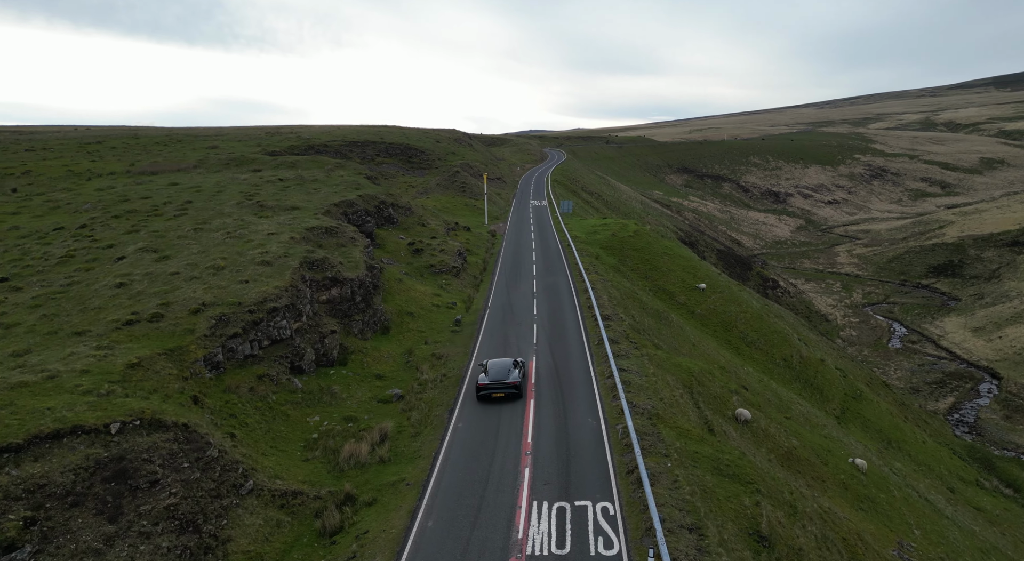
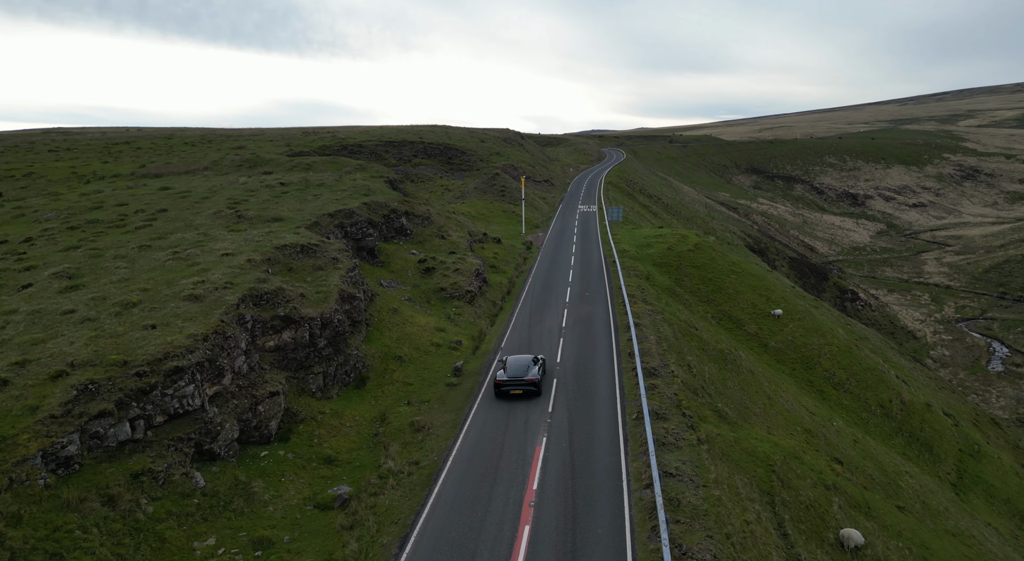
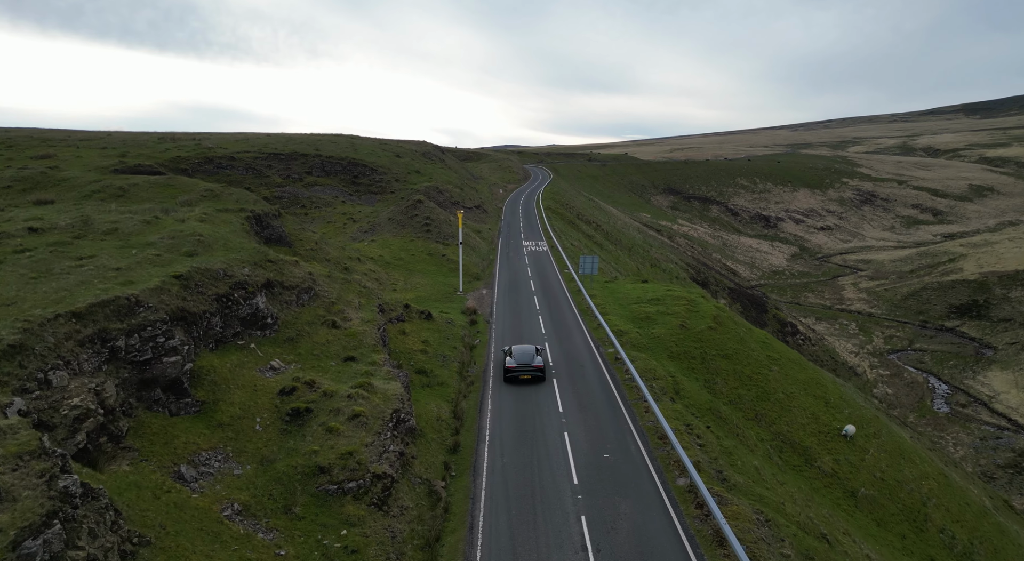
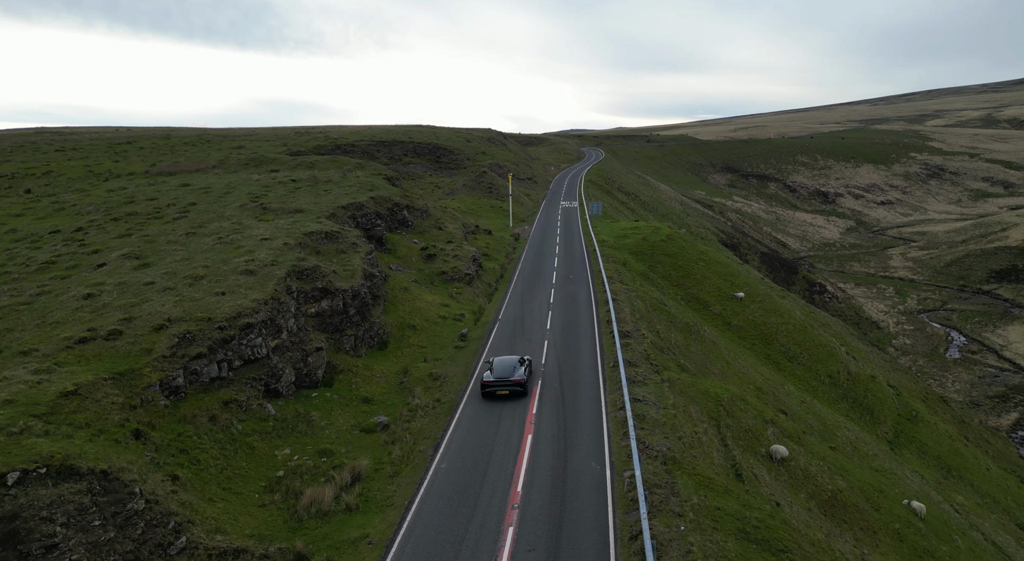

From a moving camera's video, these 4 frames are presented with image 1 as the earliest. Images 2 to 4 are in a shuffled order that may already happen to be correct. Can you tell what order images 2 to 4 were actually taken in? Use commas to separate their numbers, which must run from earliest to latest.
4, 2, 3
